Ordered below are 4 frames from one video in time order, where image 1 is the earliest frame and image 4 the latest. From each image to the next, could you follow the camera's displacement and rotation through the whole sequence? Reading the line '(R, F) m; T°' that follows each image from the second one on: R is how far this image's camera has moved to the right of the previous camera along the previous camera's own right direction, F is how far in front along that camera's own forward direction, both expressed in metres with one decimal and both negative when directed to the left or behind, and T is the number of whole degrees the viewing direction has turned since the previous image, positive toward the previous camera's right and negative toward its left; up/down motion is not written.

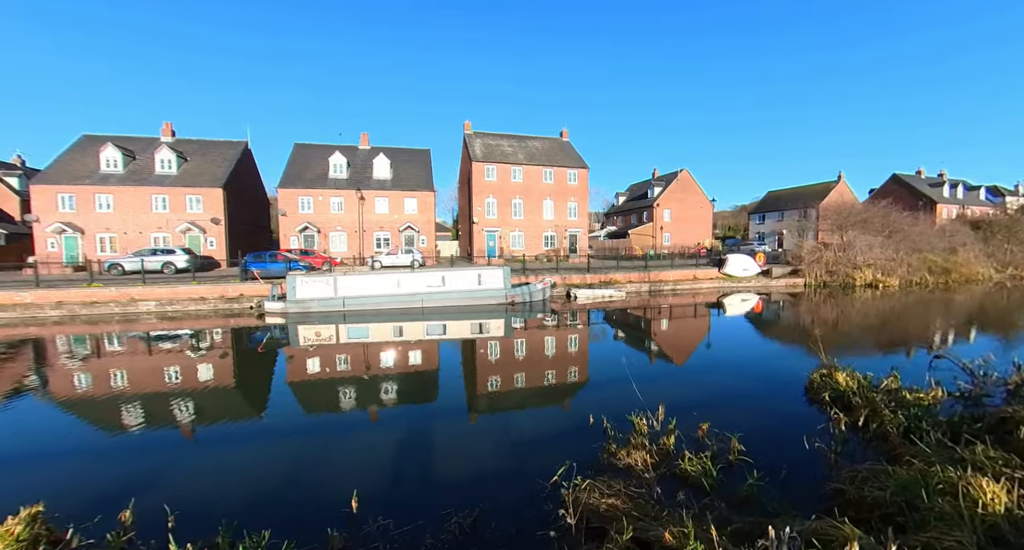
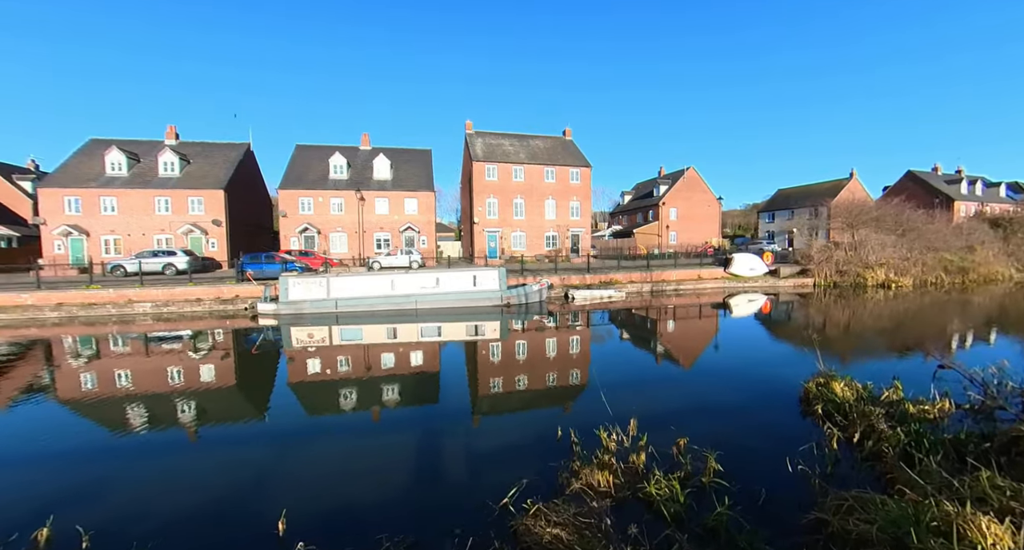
(+0.5, +0.2) m; -2°
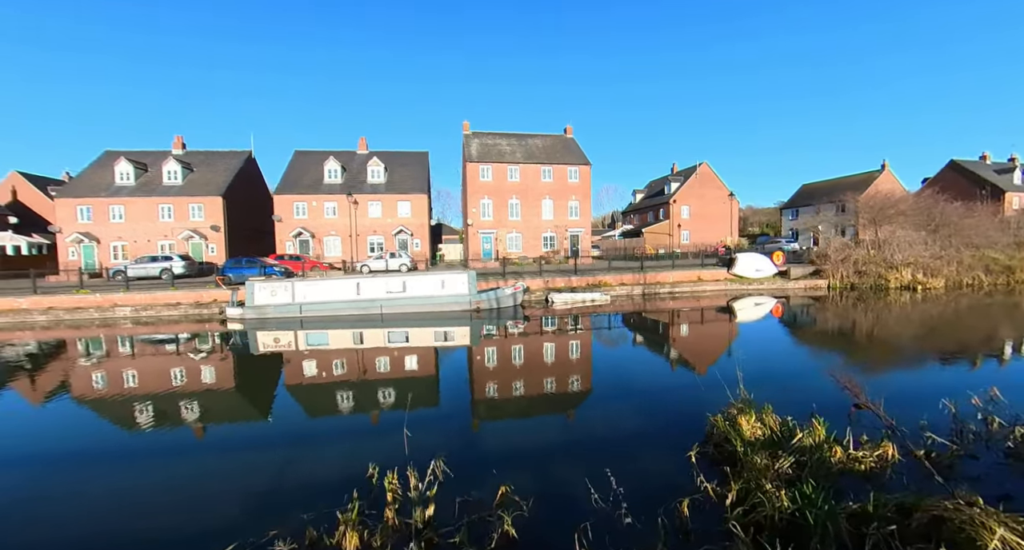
(+2.0, +0.6) m; -5°
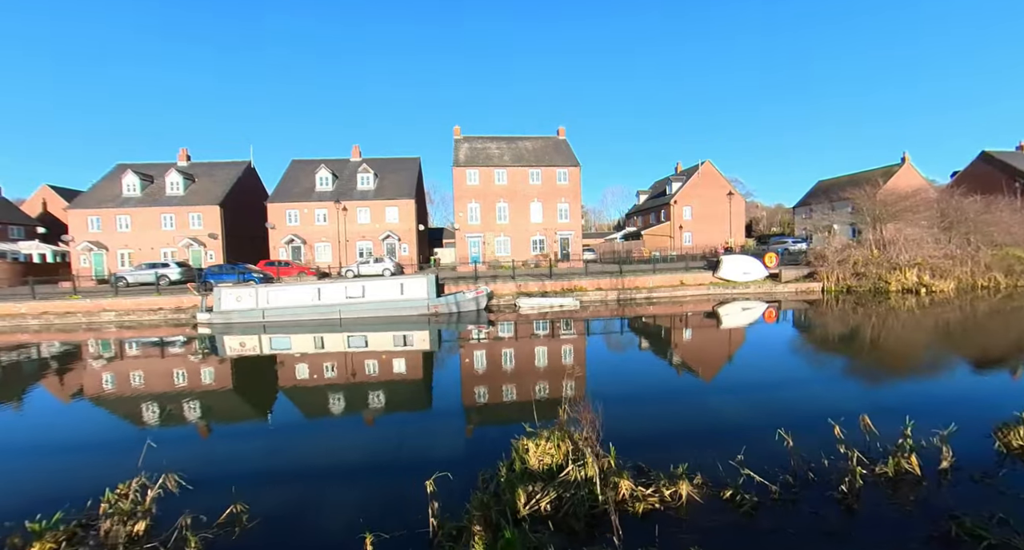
(+2.2, +0.3) m; -5°
